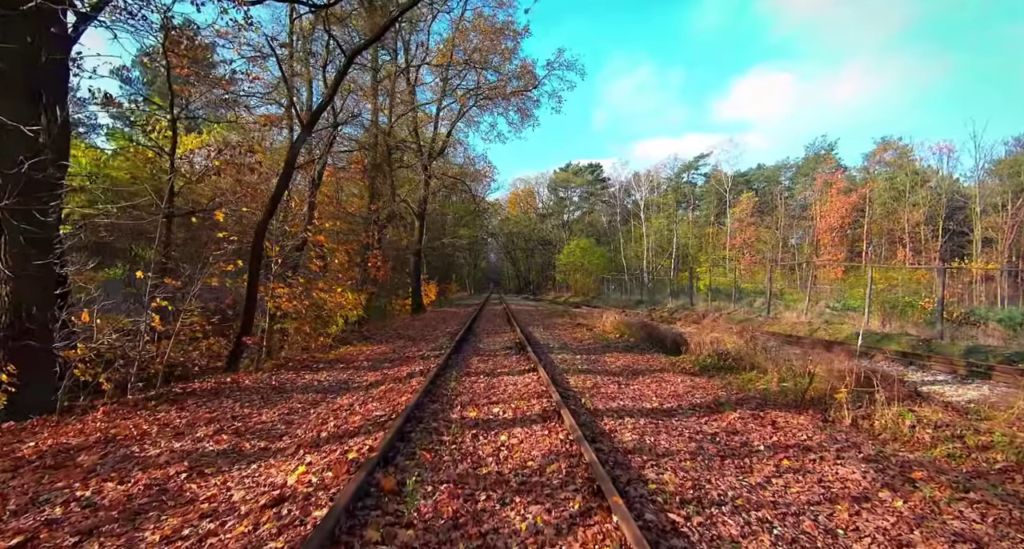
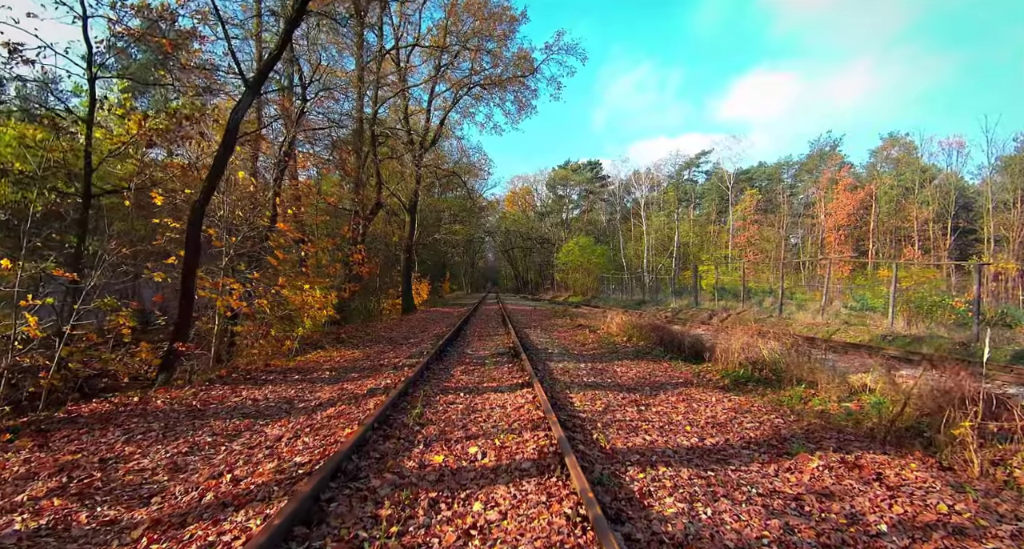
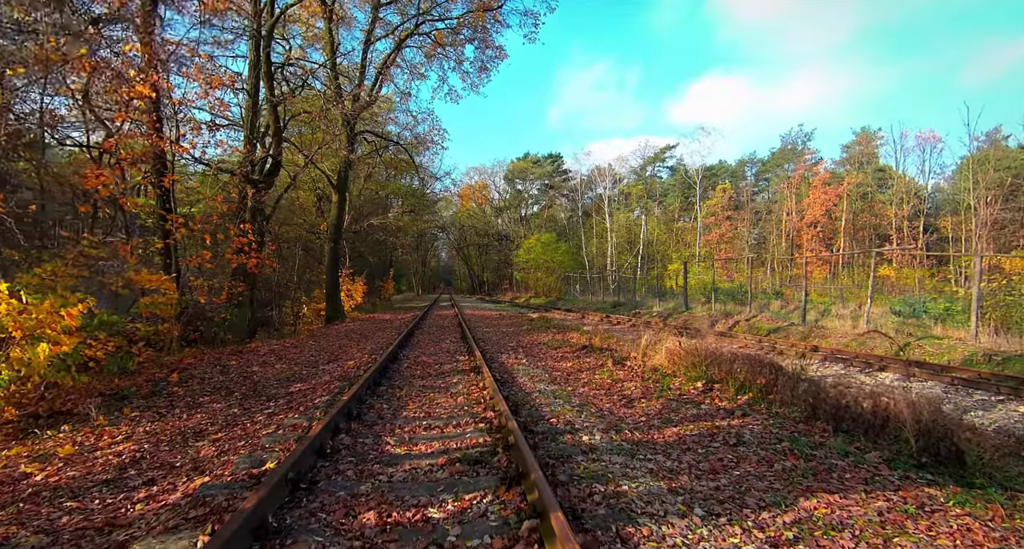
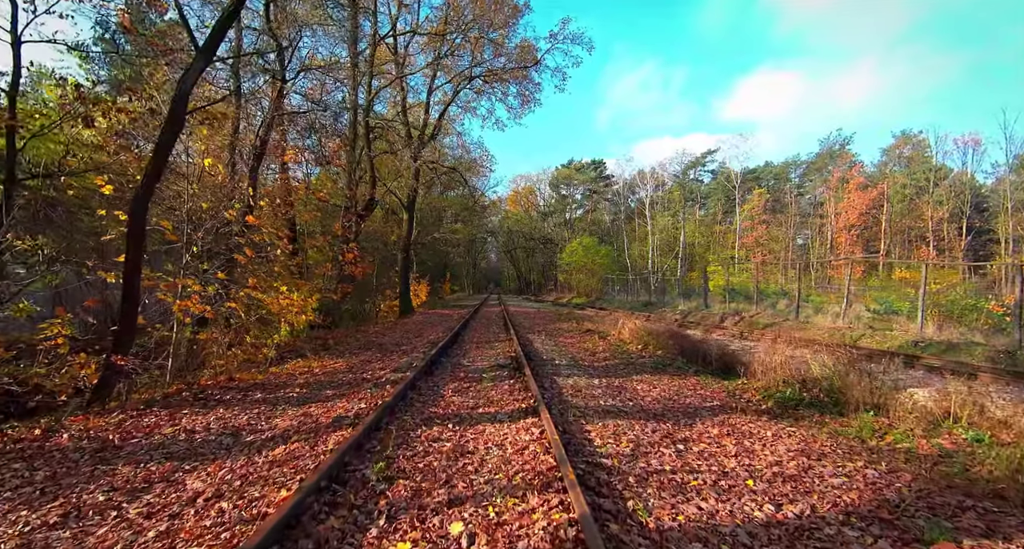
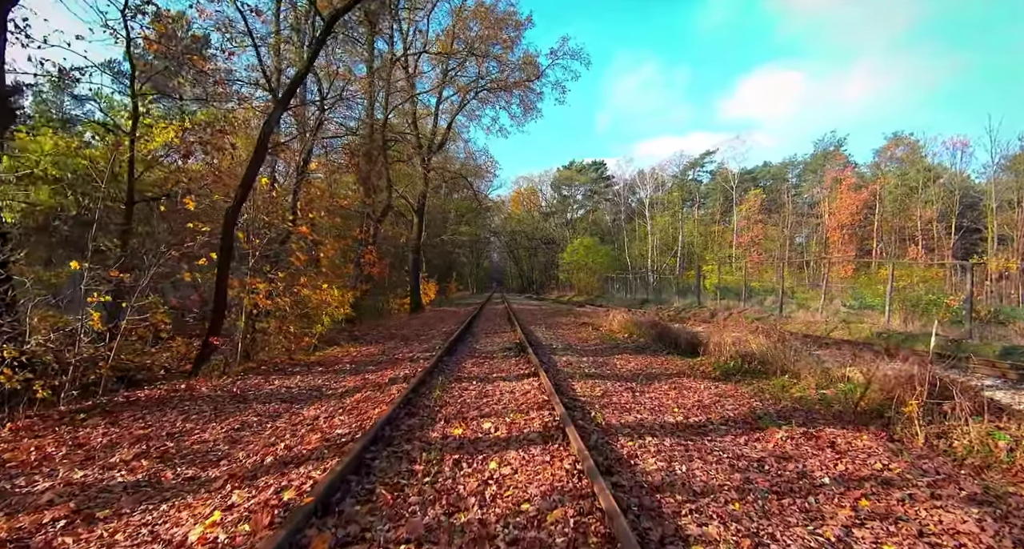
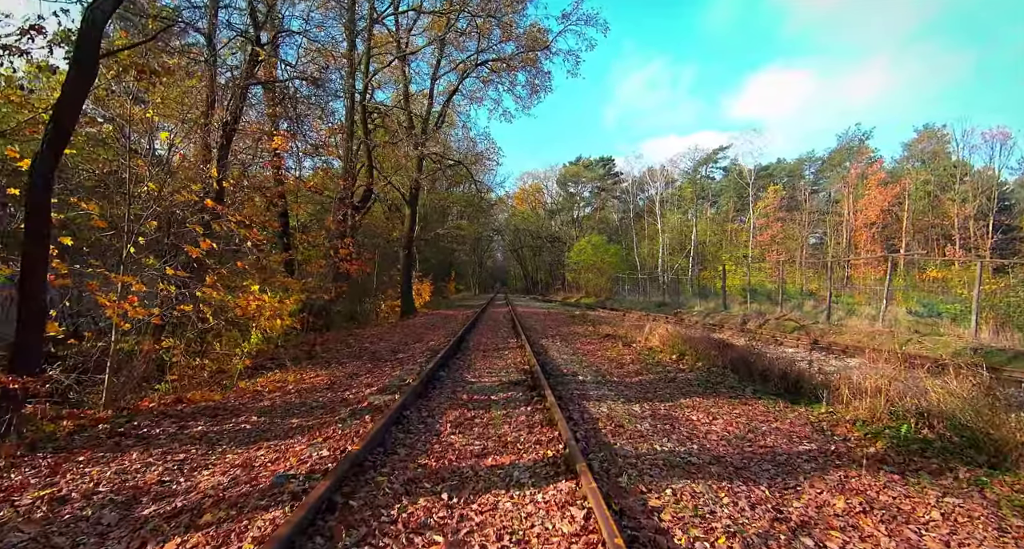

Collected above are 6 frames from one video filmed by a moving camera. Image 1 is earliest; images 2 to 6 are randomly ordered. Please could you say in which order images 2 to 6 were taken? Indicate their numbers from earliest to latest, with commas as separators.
5, 2, 4, 6, 3
